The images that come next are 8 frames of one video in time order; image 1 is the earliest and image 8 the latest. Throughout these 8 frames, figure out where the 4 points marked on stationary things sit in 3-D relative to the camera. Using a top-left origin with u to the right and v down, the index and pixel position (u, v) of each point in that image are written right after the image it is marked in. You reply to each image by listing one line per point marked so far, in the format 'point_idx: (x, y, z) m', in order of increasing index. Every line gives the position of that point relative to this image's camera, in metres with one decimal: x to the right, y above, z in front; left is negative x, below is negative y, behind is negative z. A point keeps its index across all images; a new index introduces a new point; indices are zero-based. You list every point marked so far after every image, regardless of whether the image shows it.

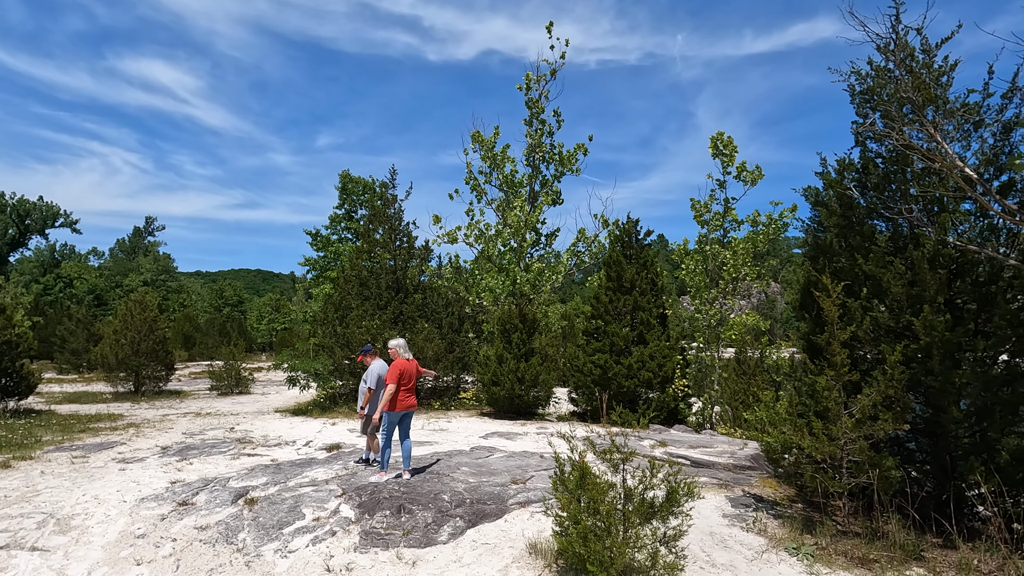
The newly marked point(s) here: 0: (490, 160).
0: (-0.8, +4.6, +19.1) m
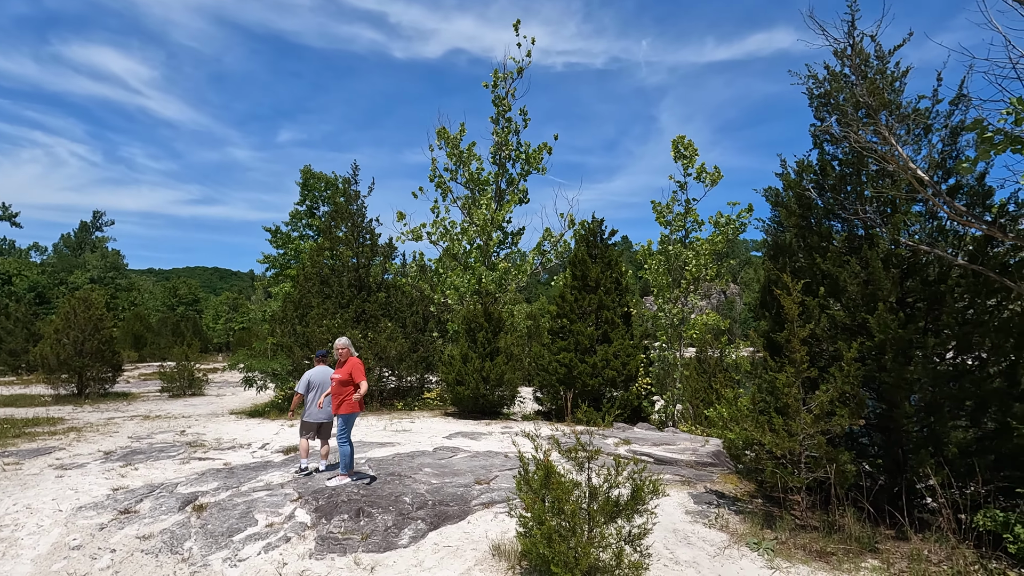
0: (-2.0, +4.6, +18.9) m
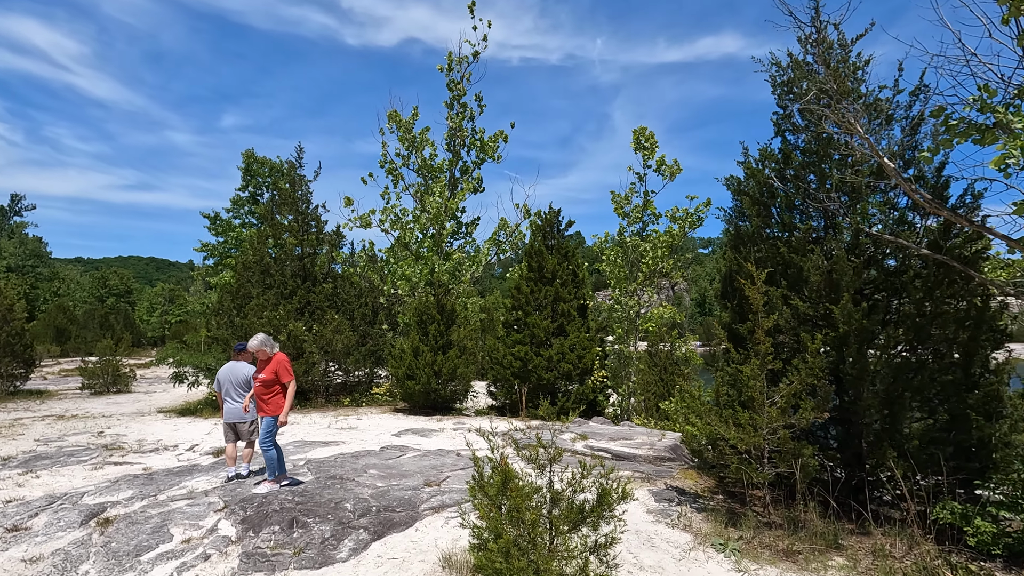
0: (-3.6, +4.9, +18.1) m
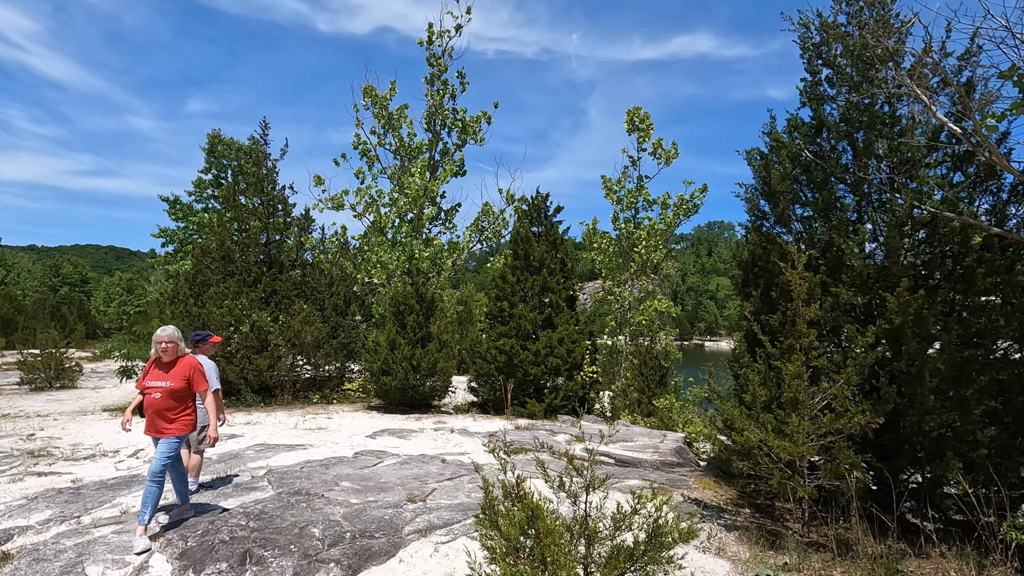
0: (-4.1, +5.3, +16.9) m
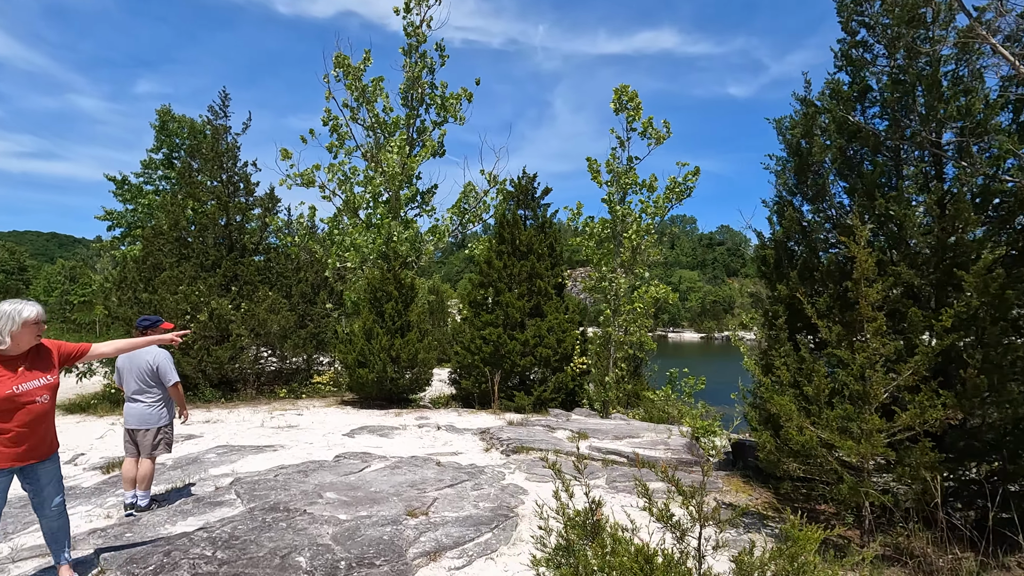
0: (-4.6, +5.7, +15.7) m
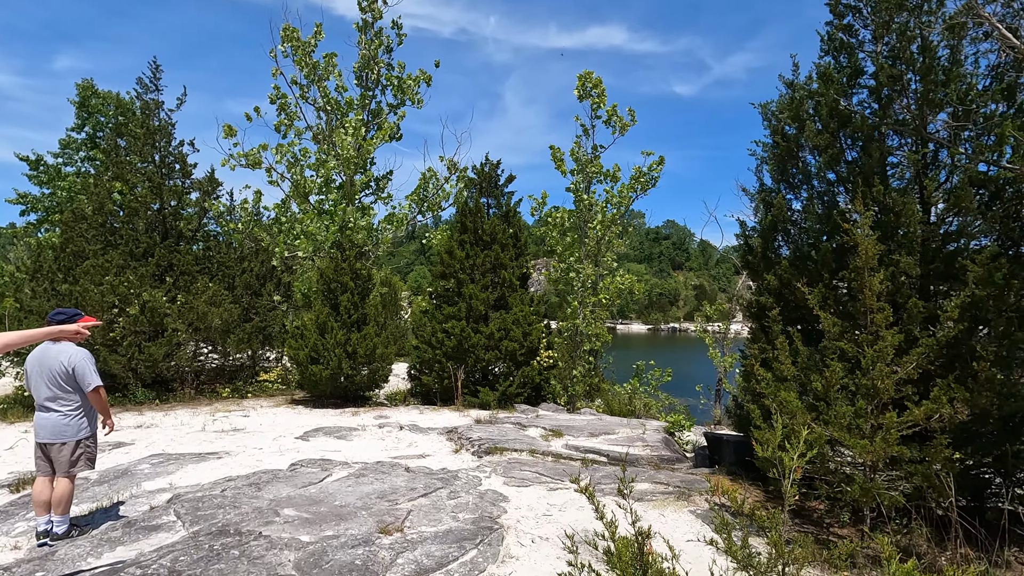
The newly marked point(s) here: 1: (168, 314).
0: (-5.6, +6.0, +14.6) m
1: (-7.4, -0.5, +11.5) m
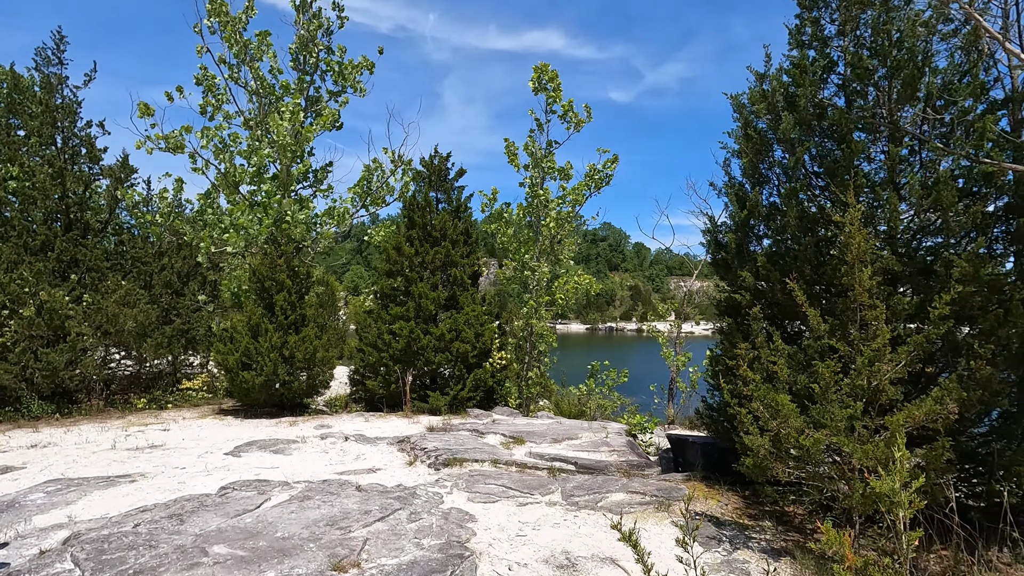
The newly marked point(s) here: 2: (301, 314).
0: (-6.9, +6.0, +13.4) m
1: (-8.3, -0.5, +10.1) m
2: (-4.4, -0.5, +11.1) m
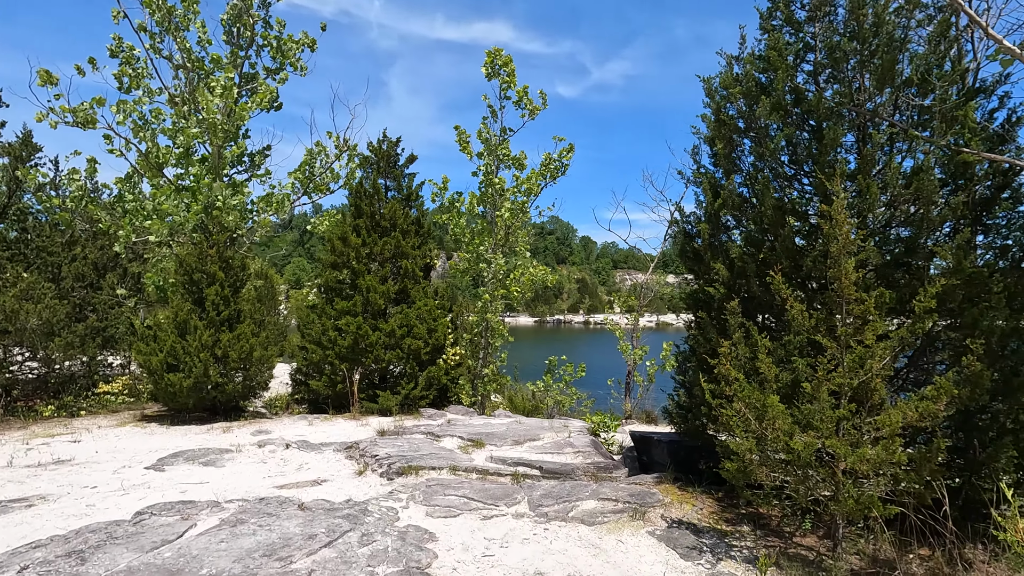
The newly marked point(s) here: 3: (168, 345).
0: (-8.0, +6.1, +12.1) m
1: (-9.1, -0.4, +8.8) m
2: (-5.3, -0.4, +10.2) m
3: (-6.1, -1.0, +9.4) m
